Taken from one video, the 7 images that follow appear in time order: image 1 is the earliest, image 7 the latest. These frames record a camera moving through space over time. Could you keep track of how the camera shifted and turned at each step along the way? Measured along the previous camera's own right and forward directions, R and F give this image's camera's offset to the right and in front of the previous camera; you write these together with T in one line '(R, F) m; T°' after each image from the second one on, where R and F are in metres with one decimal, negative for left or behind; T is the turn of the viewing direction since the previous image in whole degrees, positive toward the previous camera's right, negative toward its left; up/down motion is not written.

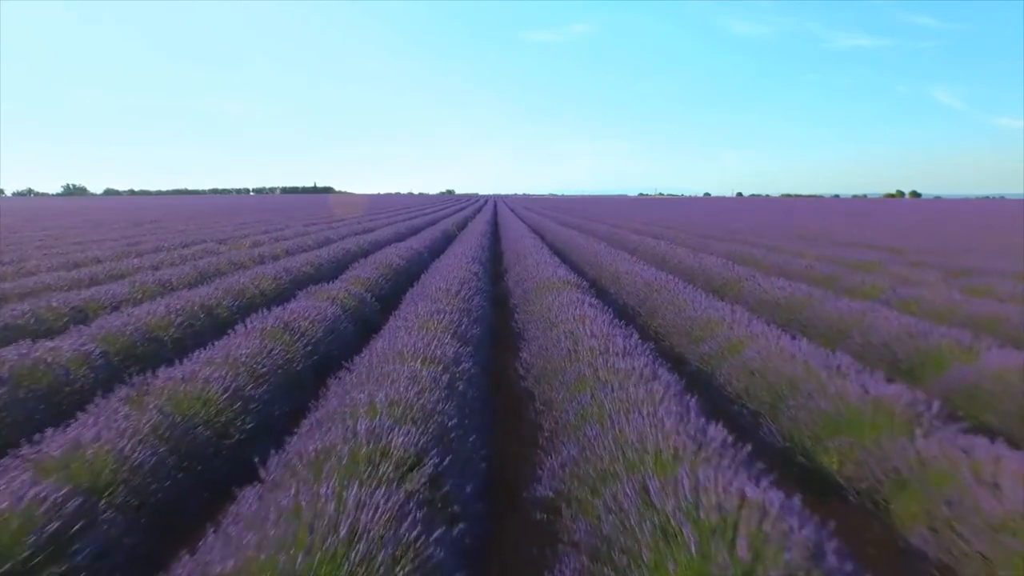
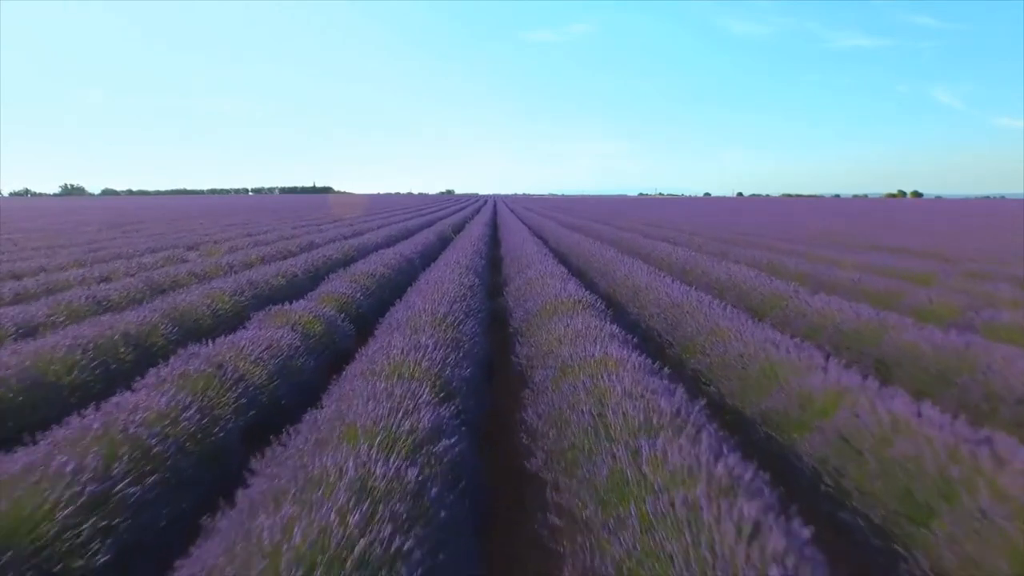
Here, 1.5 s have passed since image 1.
(0.0, +1.5) m; 0°
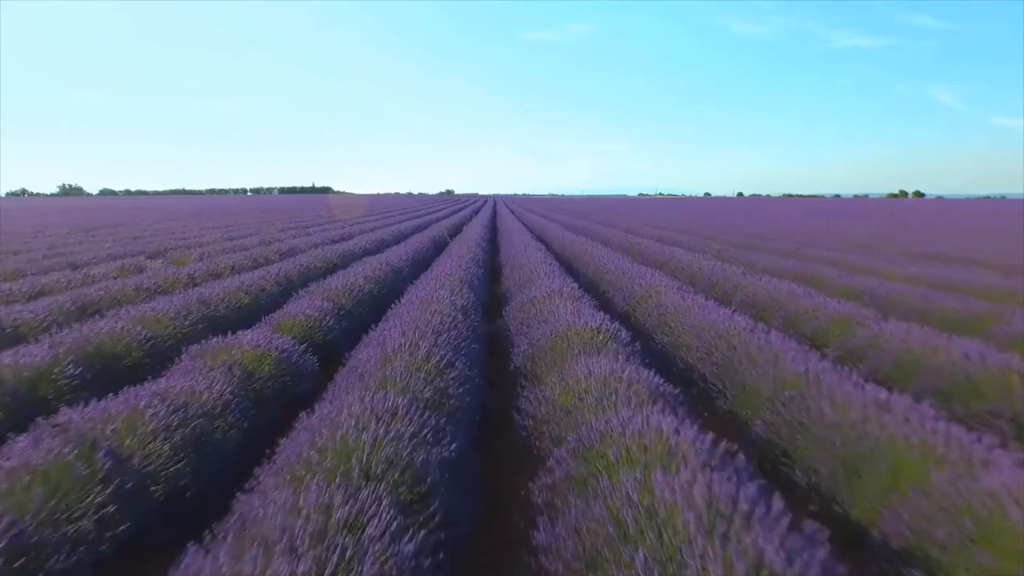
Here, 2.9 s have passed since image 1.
(0.0, +1.5) m; 0°
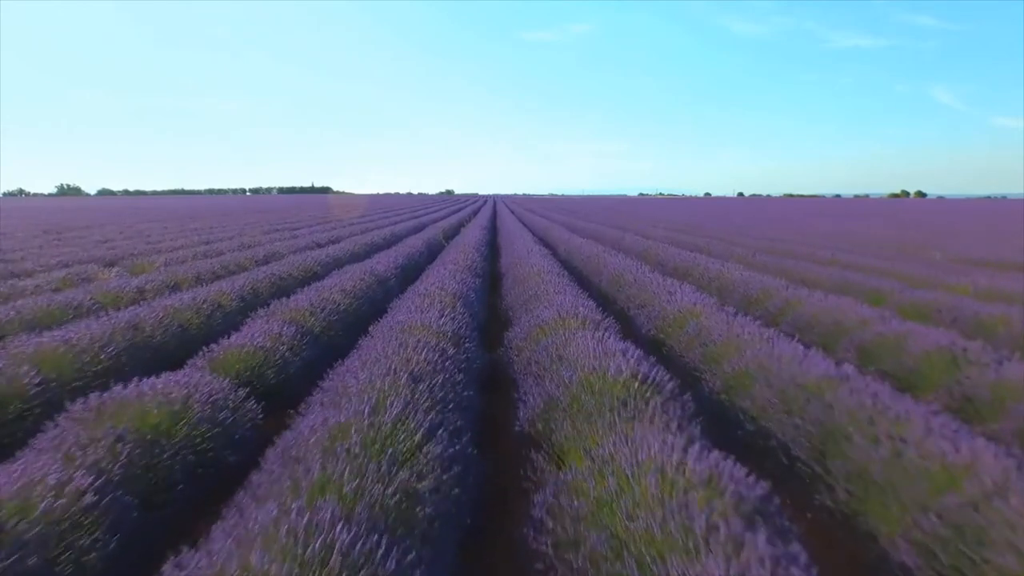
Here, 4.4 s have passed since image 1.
(0.0, +1.5) m; 0°
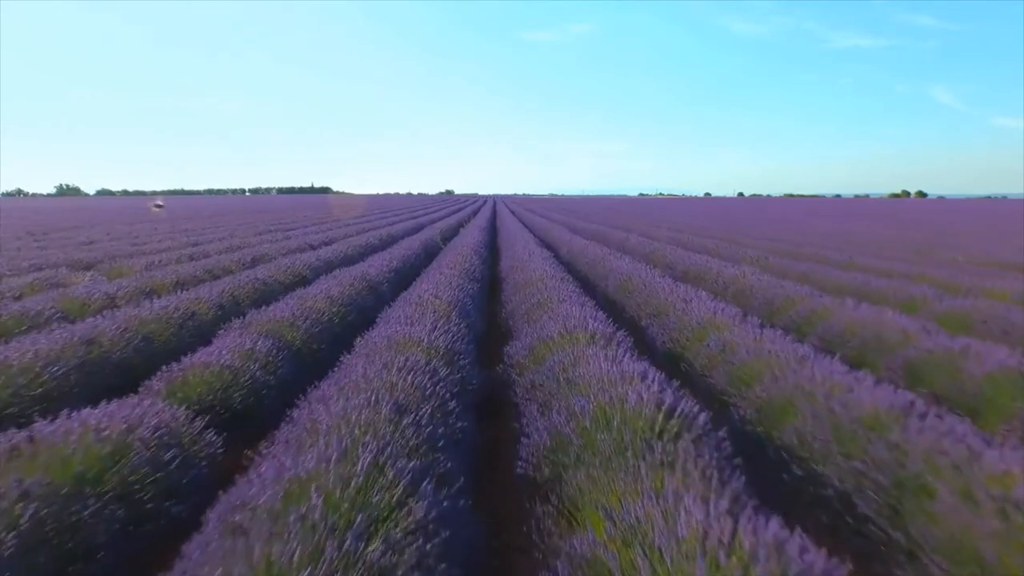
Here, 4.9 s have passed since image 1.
(0.0, +0.7) m; 0°
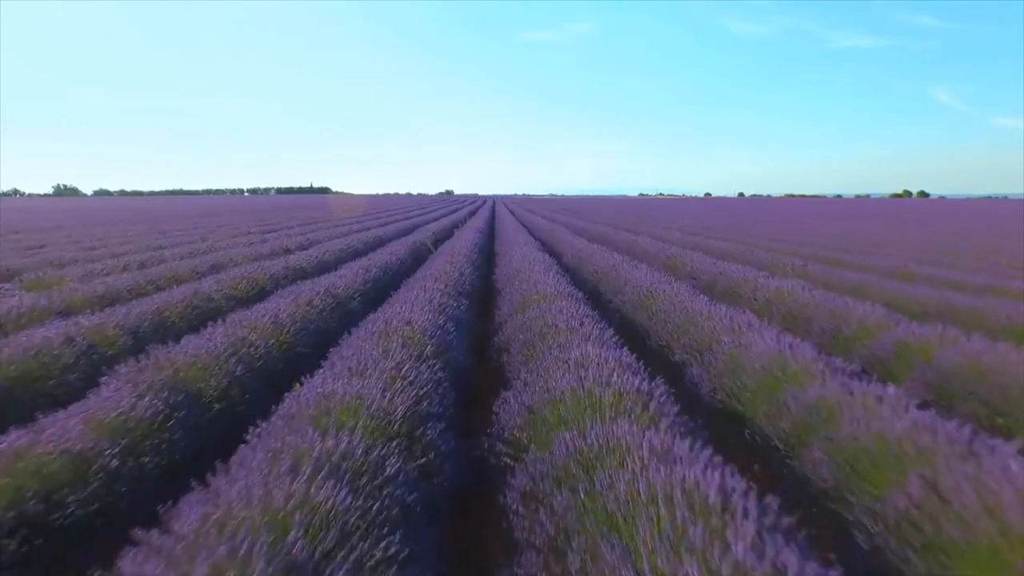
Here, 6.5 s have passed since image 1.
(0.0, +1.8) m; 0°
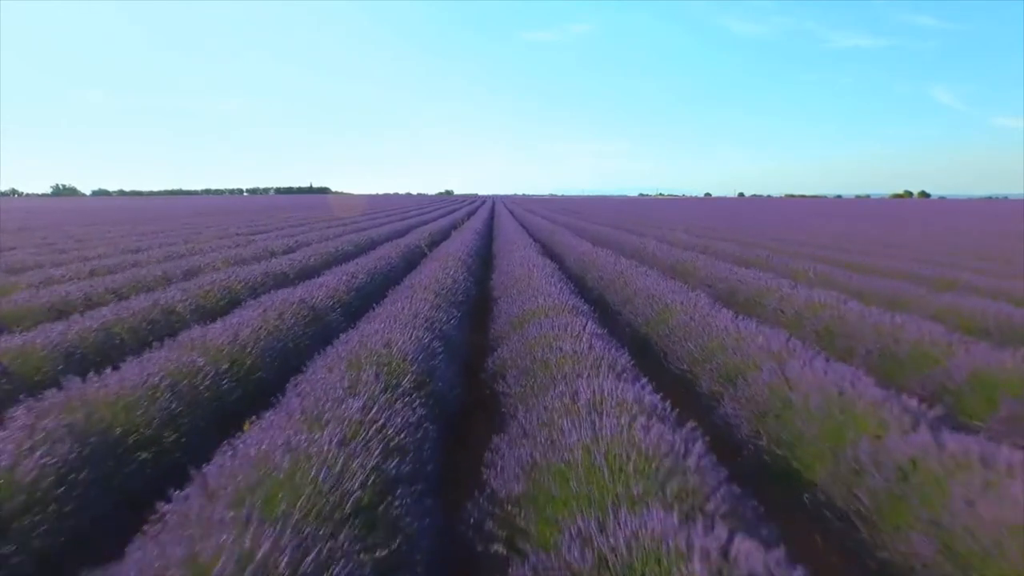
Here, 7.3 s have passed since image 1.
(0.0, +0.9) m; 0°
